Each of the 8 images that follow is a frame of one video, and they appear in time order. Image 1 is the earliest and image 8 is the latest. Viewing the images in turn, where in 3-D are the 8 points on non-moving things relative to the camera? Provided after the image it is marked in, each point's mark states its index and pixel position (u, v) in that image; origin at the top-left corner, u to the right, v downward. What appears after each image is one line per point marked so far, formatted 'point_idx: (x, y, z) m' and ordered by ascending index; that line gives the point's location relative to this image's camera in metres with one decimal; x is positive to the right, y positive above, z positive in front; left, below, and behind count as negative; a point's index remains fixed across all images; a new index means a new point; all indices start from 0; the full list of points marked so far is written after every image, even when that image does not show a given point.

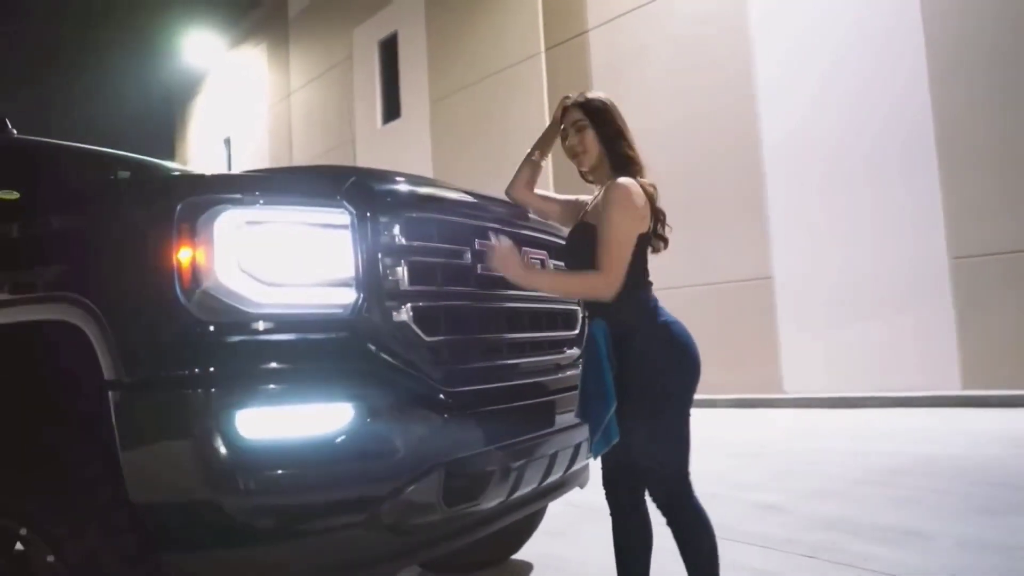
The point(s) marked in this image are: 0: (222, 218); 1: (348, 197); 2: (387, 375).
0: (-0.6, +0.1, +1.9) m
1: (-0.4, +0.2, +2.0) m
2: (-0.3, -0.2, +1.9) m
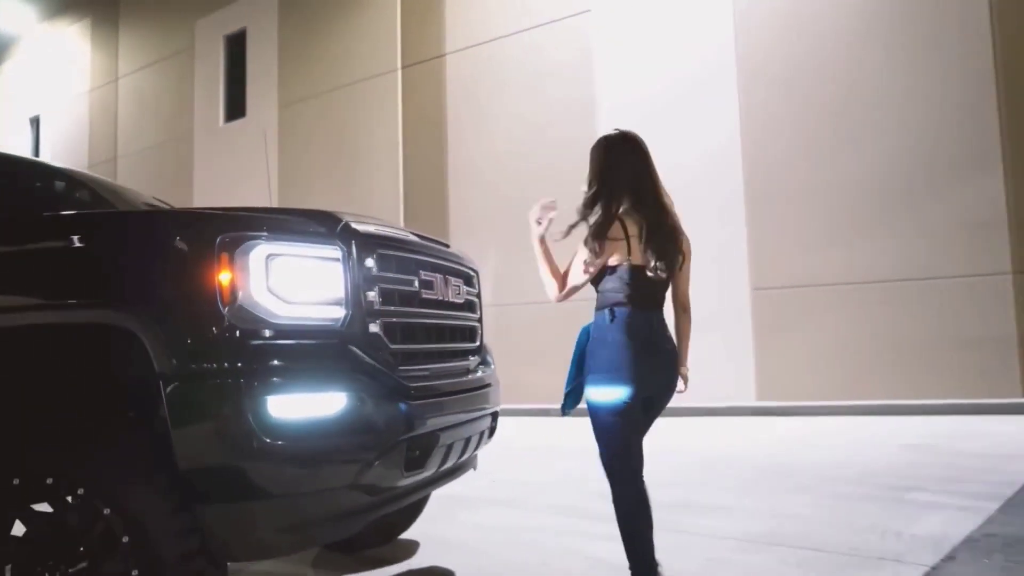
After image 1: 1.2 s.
0: (-0.8, +0.1, +2.4) m
1: (-0.6, +0.2, +2.6) m
2: (-0.5, -0.2, +2.5) m
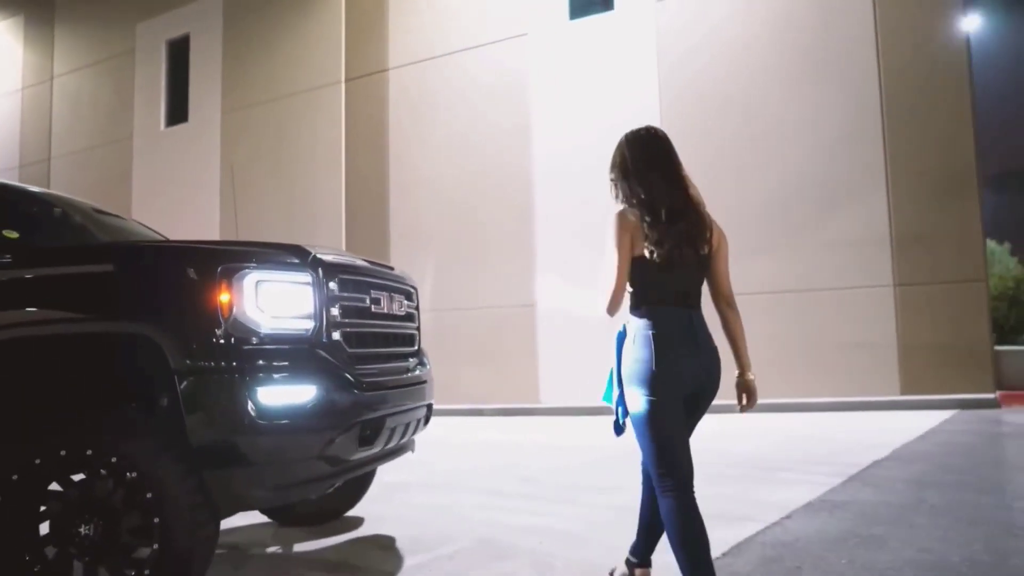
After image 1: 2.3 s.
0: (-1.0, 0.0, +3.1) m
1: (-0.8, +0.1, +3.4) m
2: (-0.7, -0.3, +3.3) m
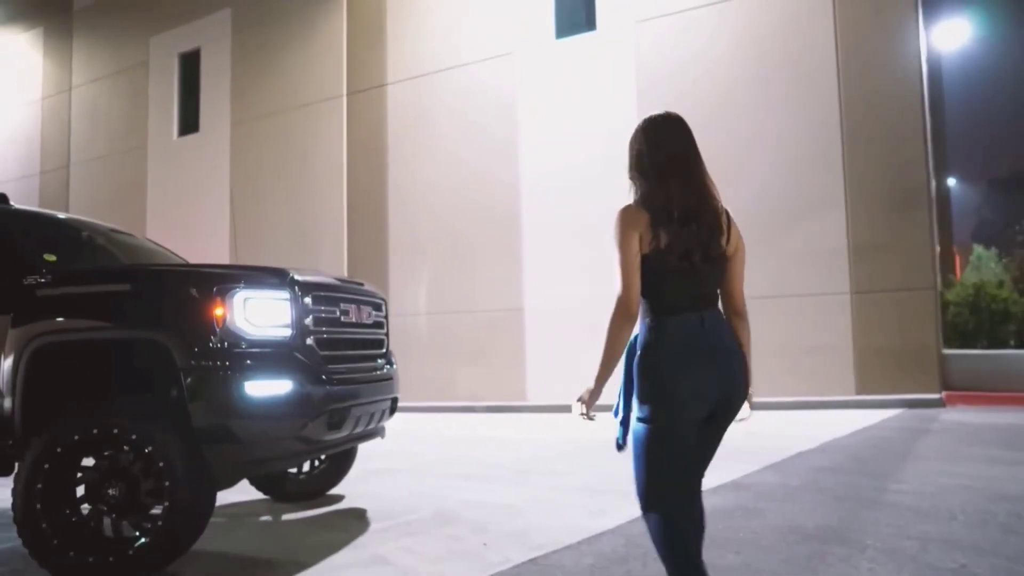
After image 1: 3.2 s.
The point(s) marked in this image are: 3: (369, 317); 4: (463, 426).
0: (-1.3, 0.0, +4.0) m
1: (-1.1, 0.0, +4.2) m
2: (-1.0, -0.4, +4.1) m
3: (-0.8, -0.2, +5.0) m
4: (-0.6, -1.7, +10.5) m
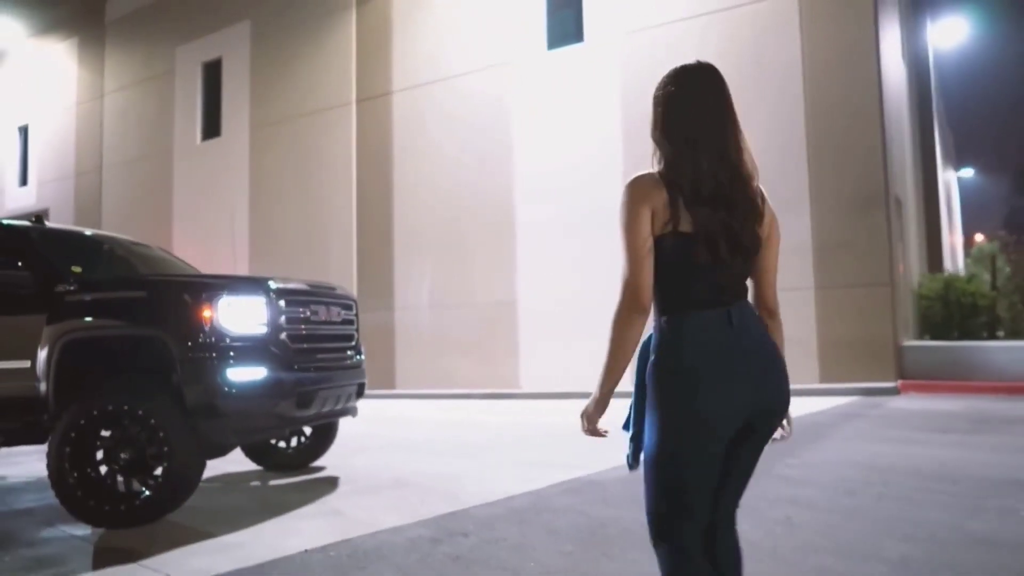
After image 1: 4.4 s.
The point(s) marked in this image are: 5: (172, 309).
0: (-1.7, -0.1, +5.0) m
1: (-1.5, 0.0, +5.2) m
2: (-1.4, -0.4, +5.1) m
3: (-1.2, -0.2, +6.0) m
4: (-0.8, -1.7, +11.5) m
5: (-2.0, -0.1, +4.9) m
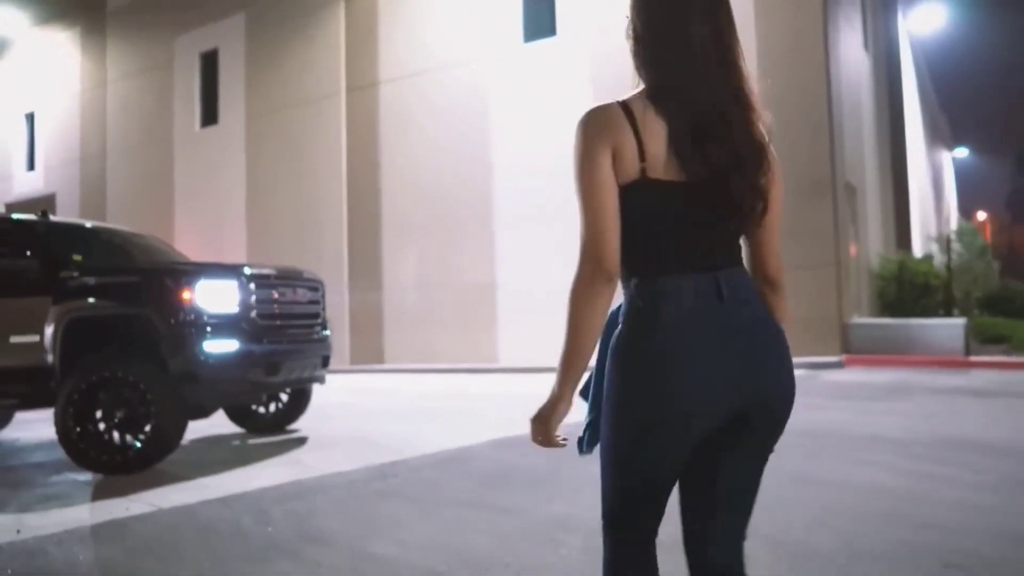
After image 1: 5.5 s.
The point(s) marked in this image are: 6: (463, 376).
0: (-2.2, 0.0, +5.9) m
1: (-2.0, +0.1, +6.1) m
2: (-1.9, -0.3, +6.0) m
3: (-1.7, -0.1, +6.8) m
4: (-1.2, -1.4, +12.4) m
5: (-2.5, 0.0, +5.8) m
6: (-0.8, -1.4, +13.3) m
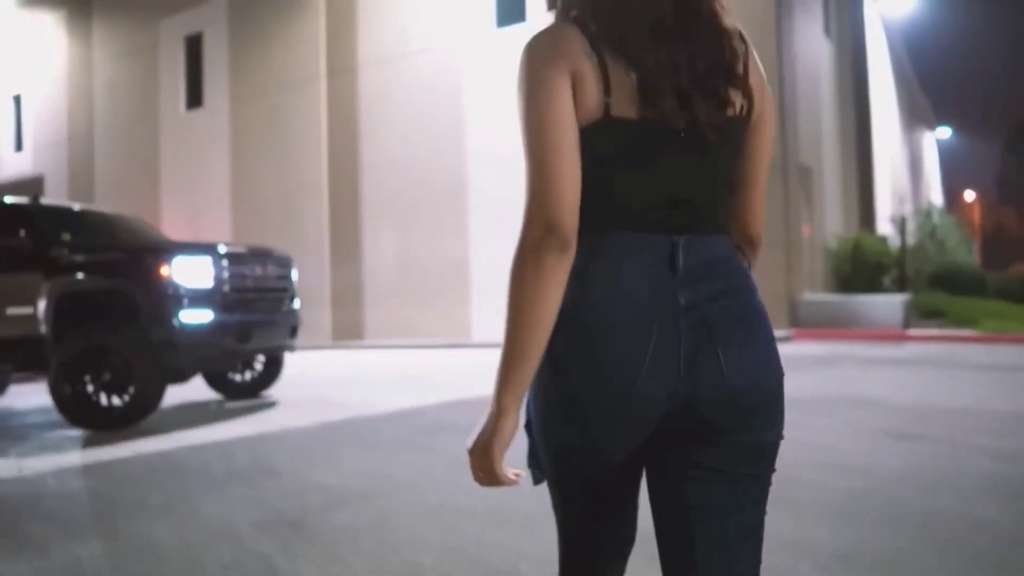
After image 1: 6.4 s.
0: (-2.6, +0.2, +6.5) m
1: (-2.4, +0.3, +6.8) m
2: (-2.3, -0.1, +6.7) m
3: (-2.1, +0.1, +7.5) m
4: (-1.7, -1.1, +13.1) m
5: (-2.9, +0.2, +6.5) m
6: (-1.3, -1.0, +14.1) m
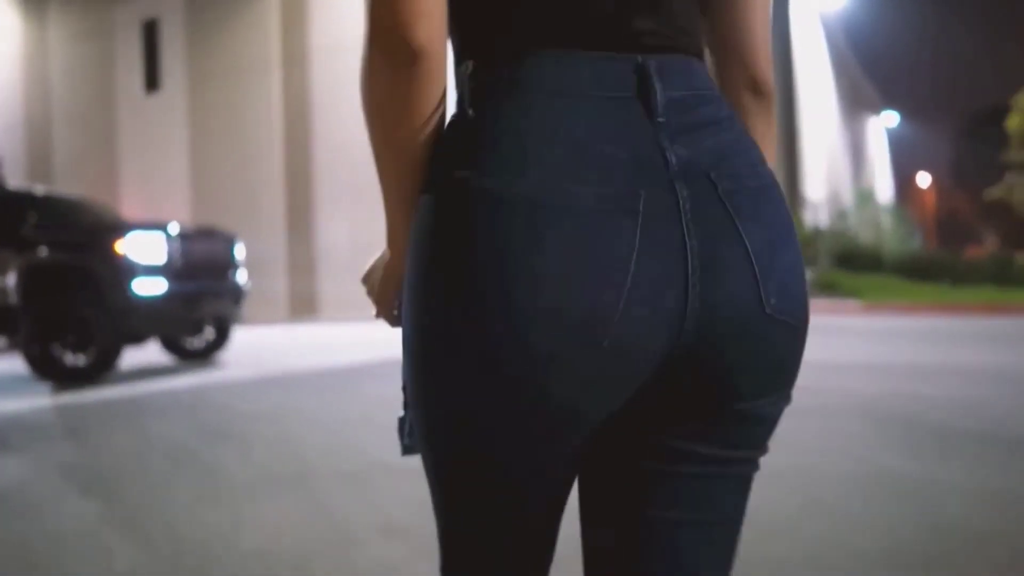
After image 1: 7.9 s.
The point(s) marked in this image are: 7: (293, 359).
0: (-3.4, +0.4, +7.5) m
1: (-3.2, +0.5, +7.7) m
2: (-3.1, +0.1, +7.6) m
3: (-2.9, +0.4, +8.5) m
4: (-2.7, -0.7, +14.1) m
5: (-3.7, +0.4, +7.4) m
6: (-2.3, -0.6, +15.1) m
7: (-2.4, -0.8, +9.2) m
